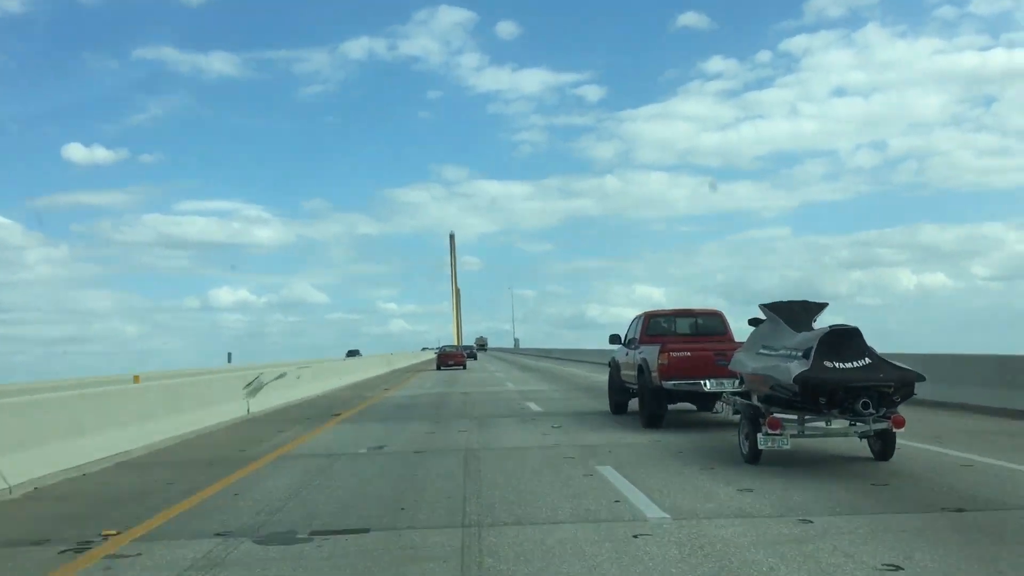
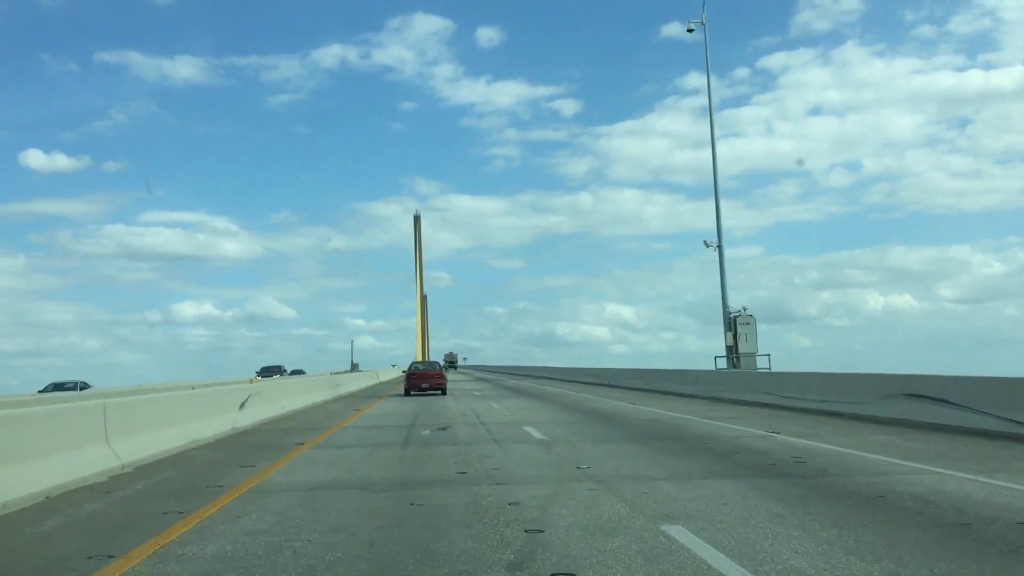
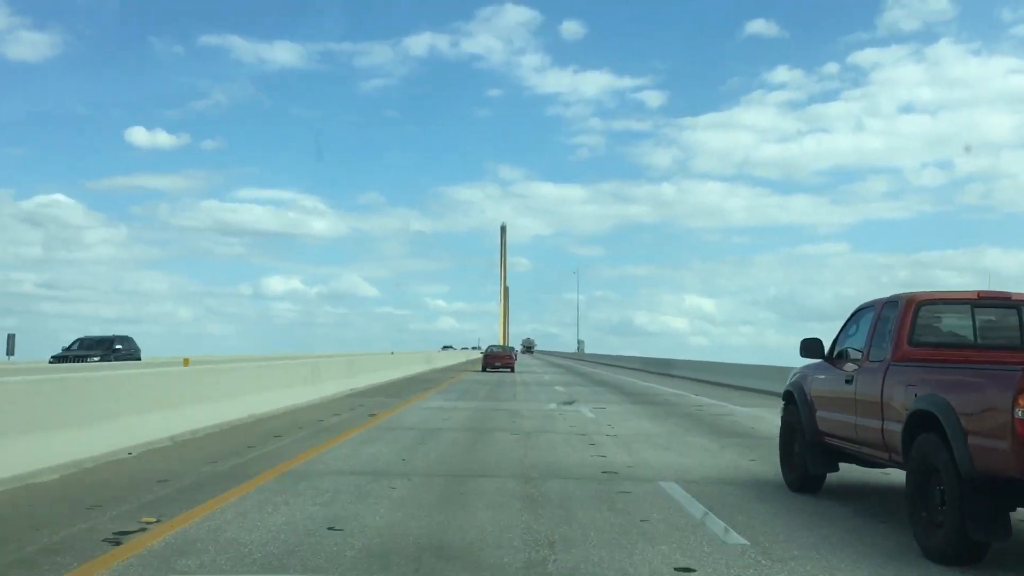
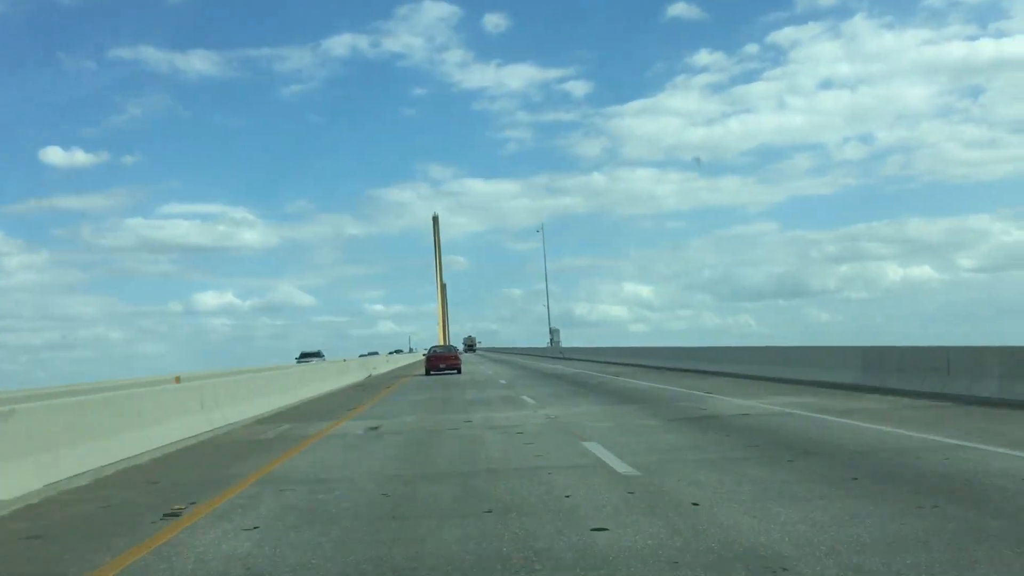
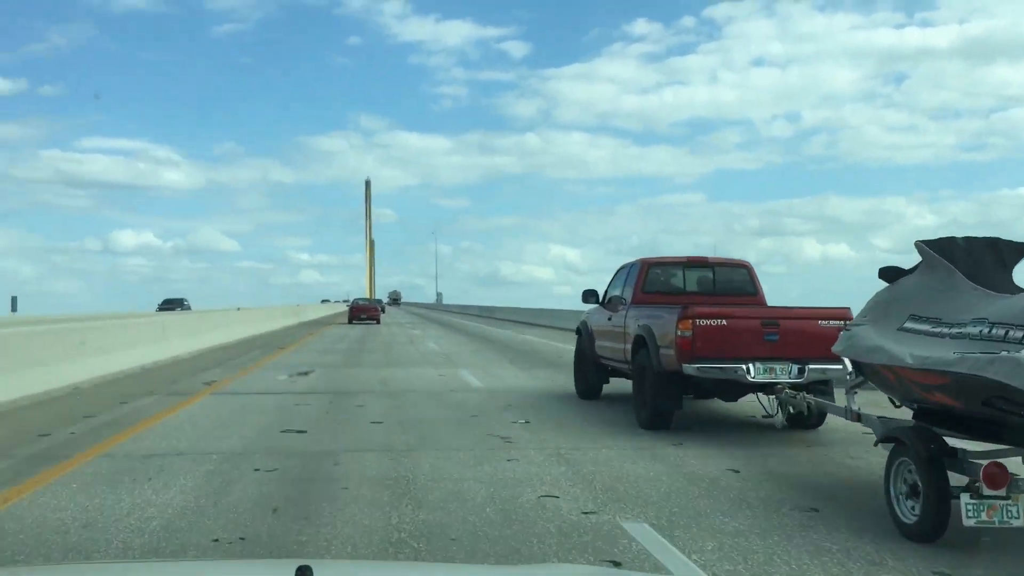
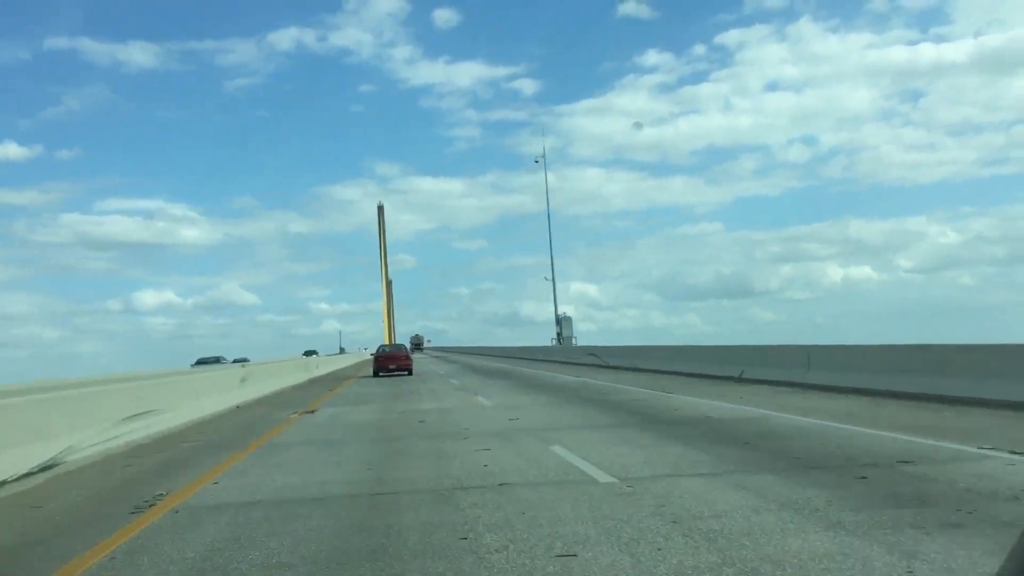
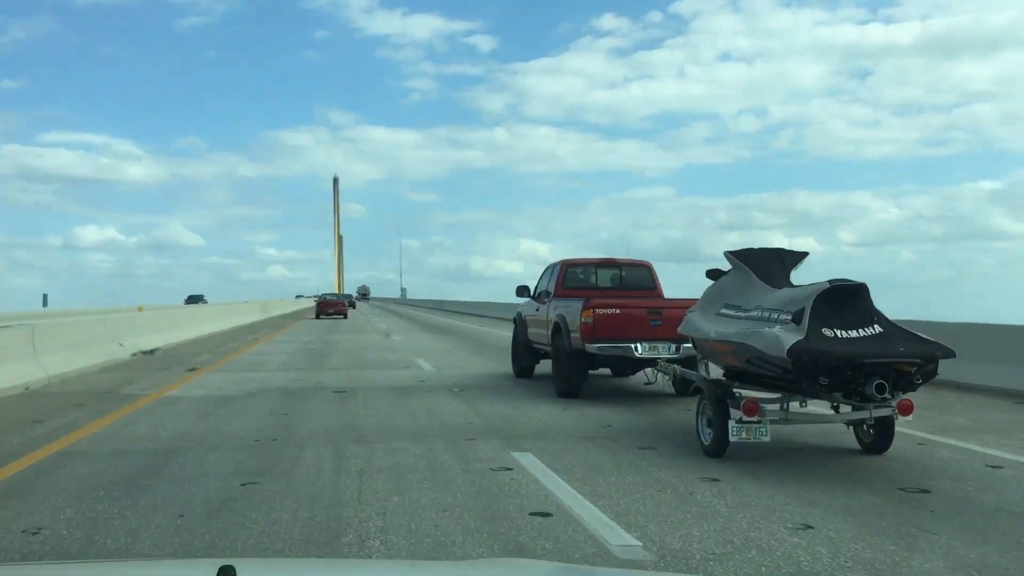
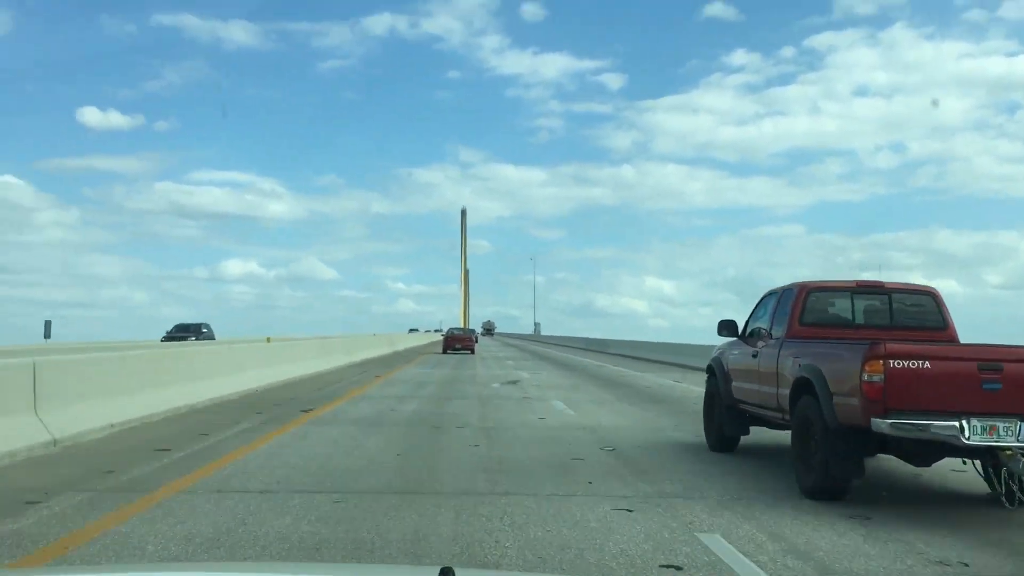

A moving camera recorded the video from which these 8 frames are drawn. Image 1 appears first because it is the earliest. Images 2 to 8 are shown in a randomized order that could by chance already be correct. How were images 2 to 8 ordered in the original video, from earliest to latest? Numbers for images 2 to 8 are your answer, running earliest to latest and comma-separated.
7, 5, 8, 3, 4, 6, 2
